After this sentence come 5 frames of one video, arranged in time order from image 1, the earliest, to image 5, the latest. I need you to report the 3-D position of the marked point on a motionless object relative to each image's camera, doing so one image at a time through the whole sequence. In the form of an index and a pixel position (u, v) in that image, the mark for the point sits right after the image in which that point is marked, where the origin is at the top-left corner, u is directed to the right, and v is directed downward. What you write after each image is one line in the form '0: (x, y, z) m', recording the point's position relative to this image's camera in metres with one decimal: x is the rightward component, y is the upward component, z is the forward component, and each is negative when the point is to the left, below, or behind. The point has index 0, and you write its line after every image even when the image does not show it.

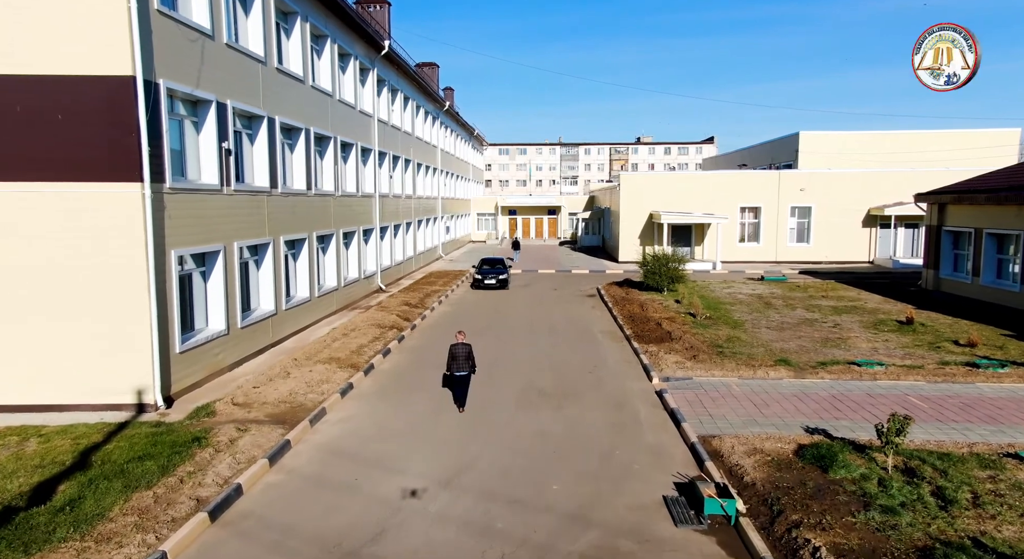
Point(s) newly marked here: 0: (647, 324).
0: (+3.6, -1.2, +15.3) m
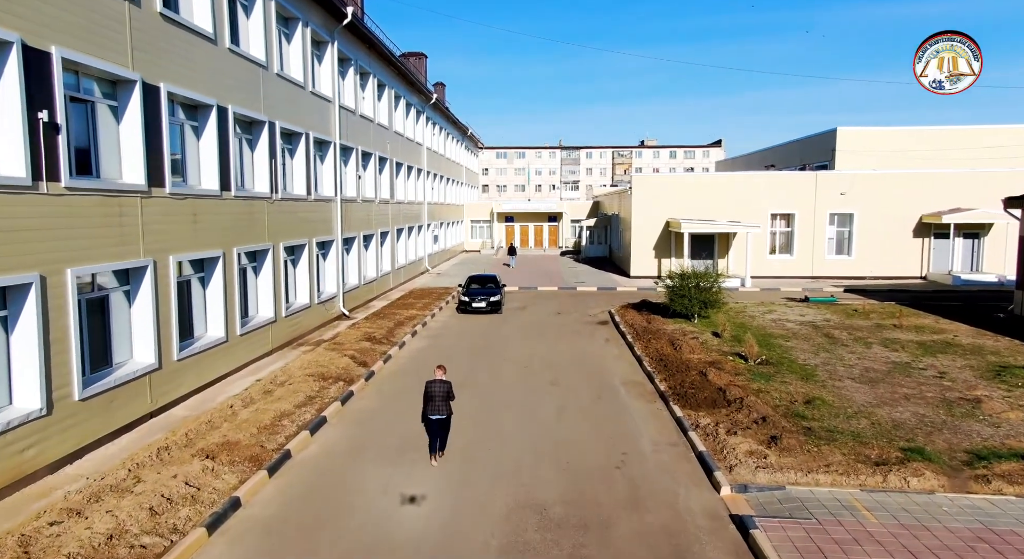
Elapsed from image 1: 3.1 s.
0: (+3.4, -1.9, +11.2) m
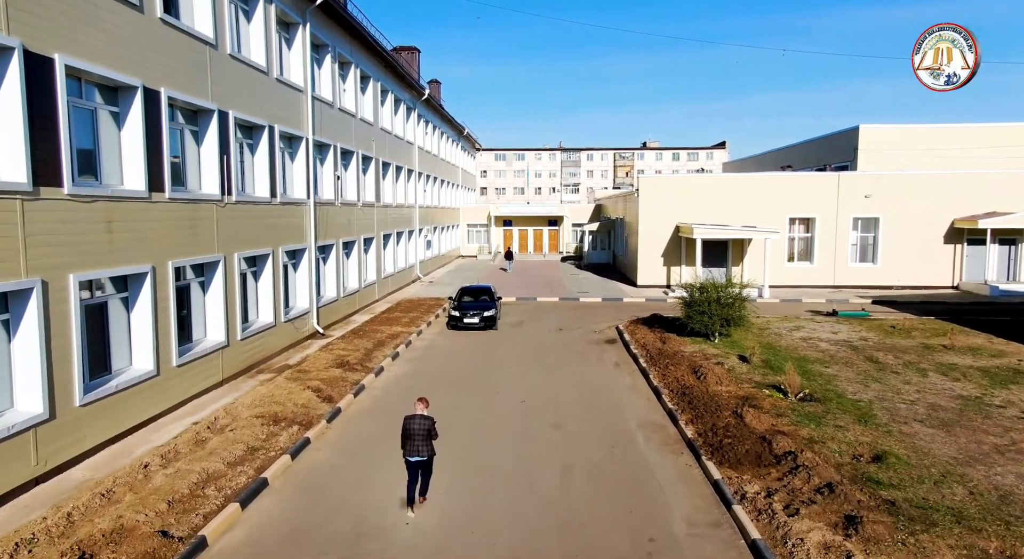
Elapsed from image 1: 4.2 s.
0: (+3.3, -2.2, +9.2) m
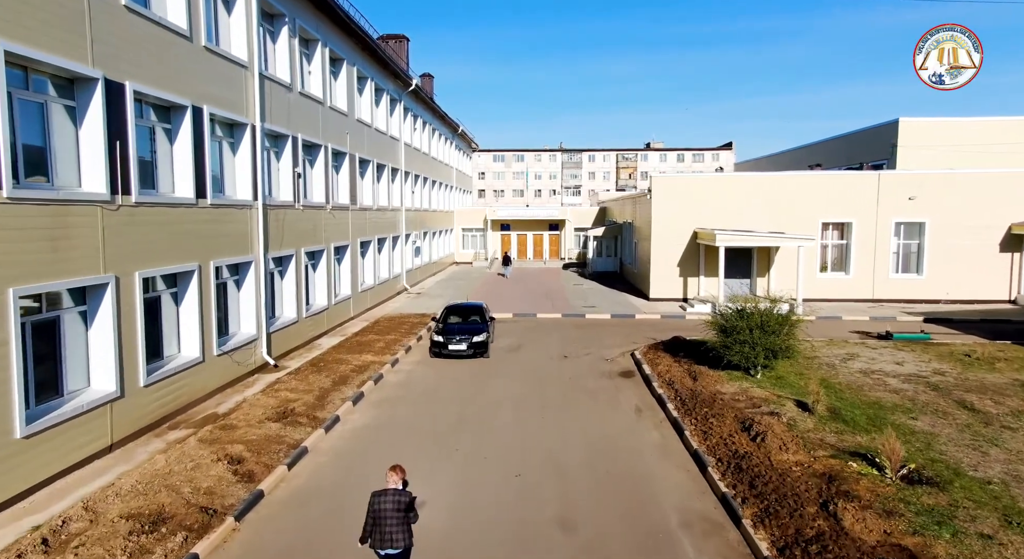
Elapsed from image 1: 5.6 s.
0: (+3.2, -2.6, +6.4) m
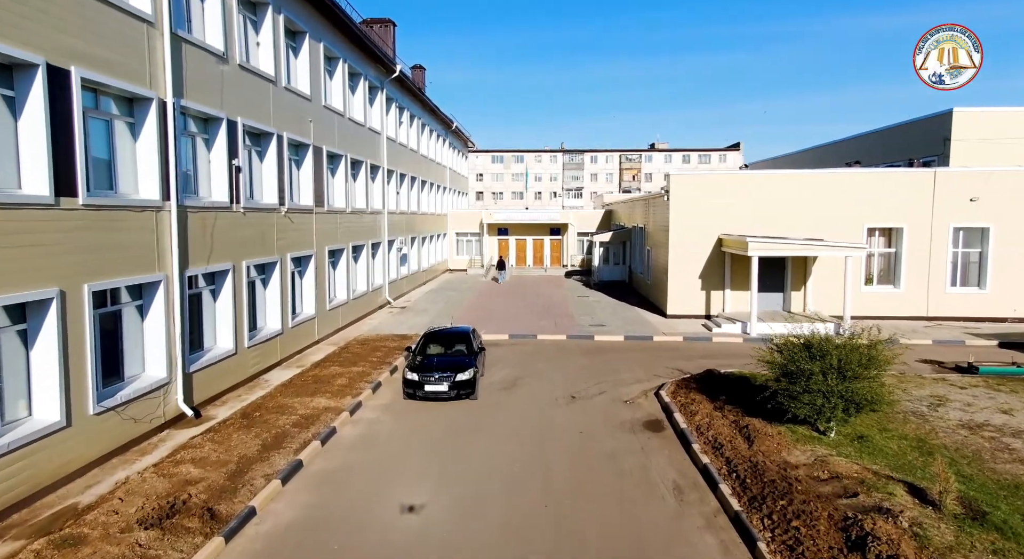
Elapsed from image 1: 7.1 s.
0: (+3.1, -3.0, +3.3) m
